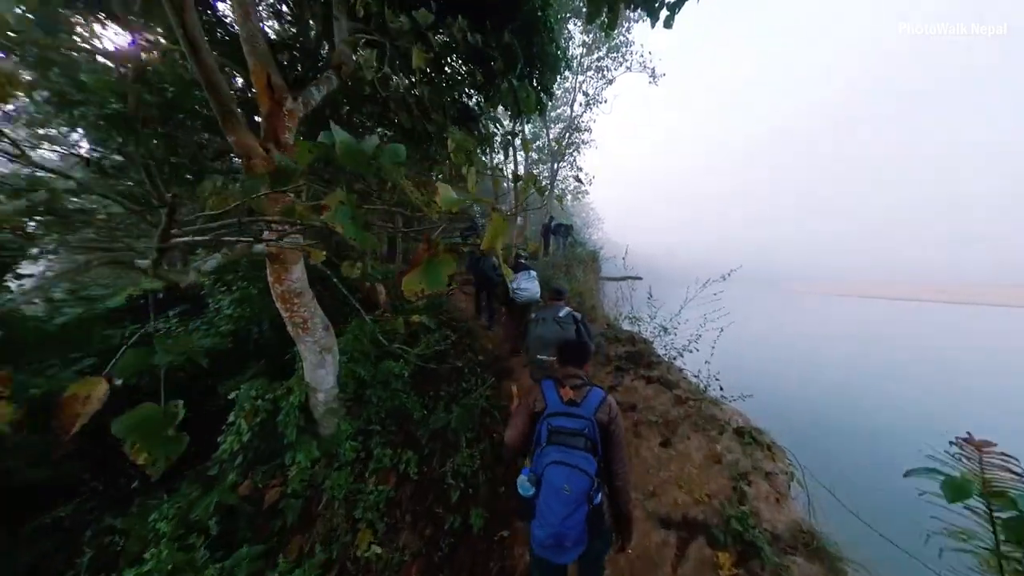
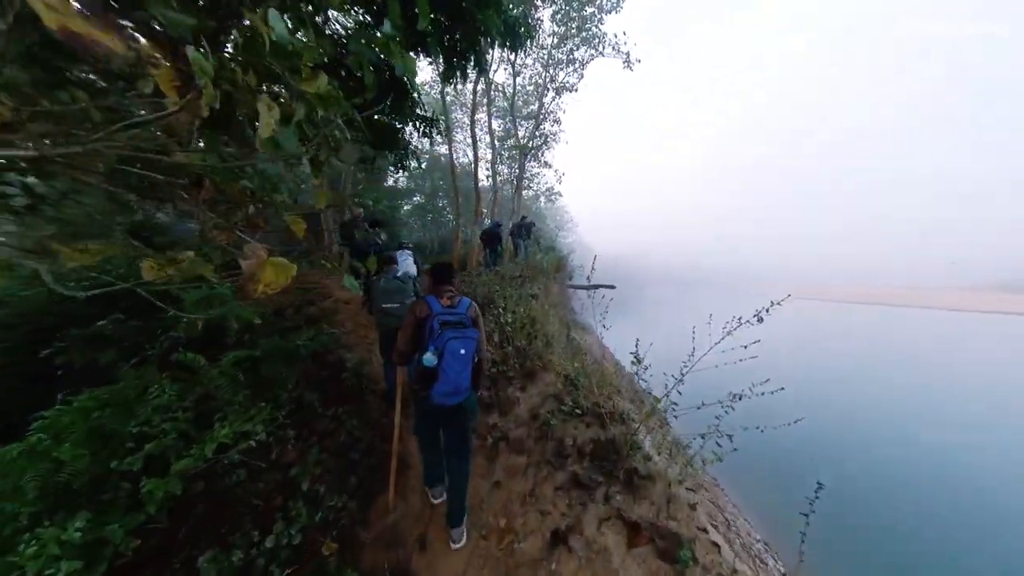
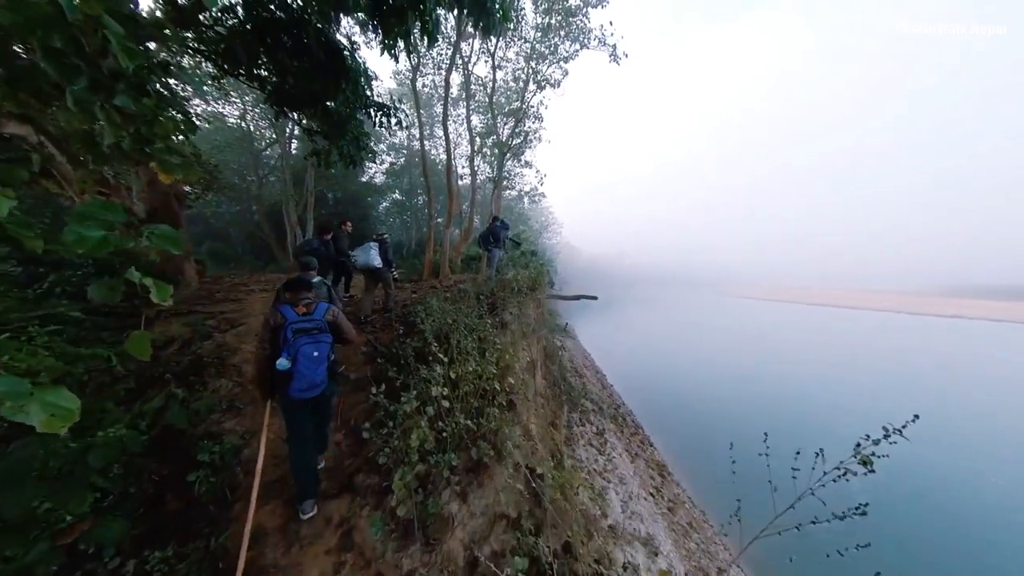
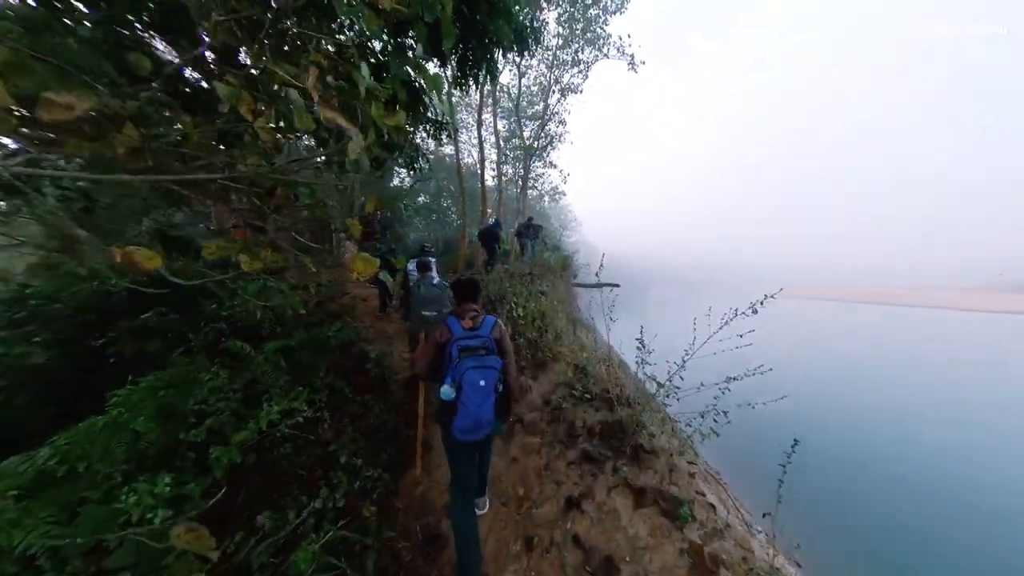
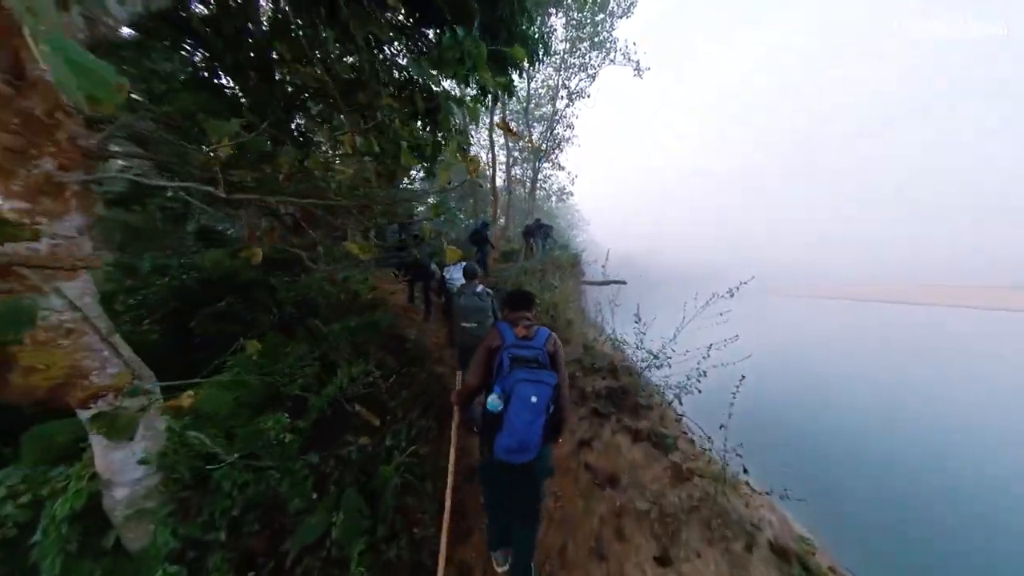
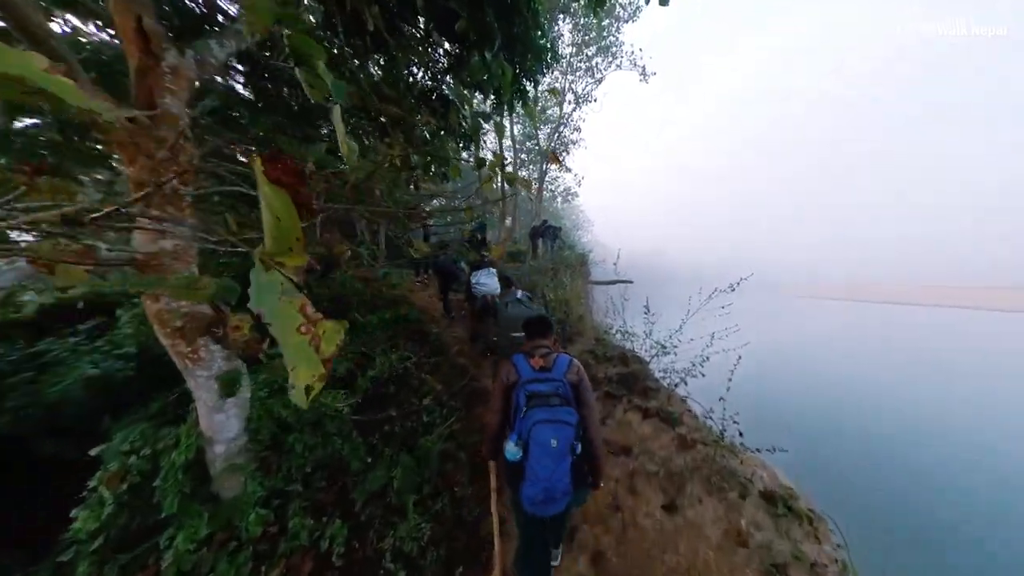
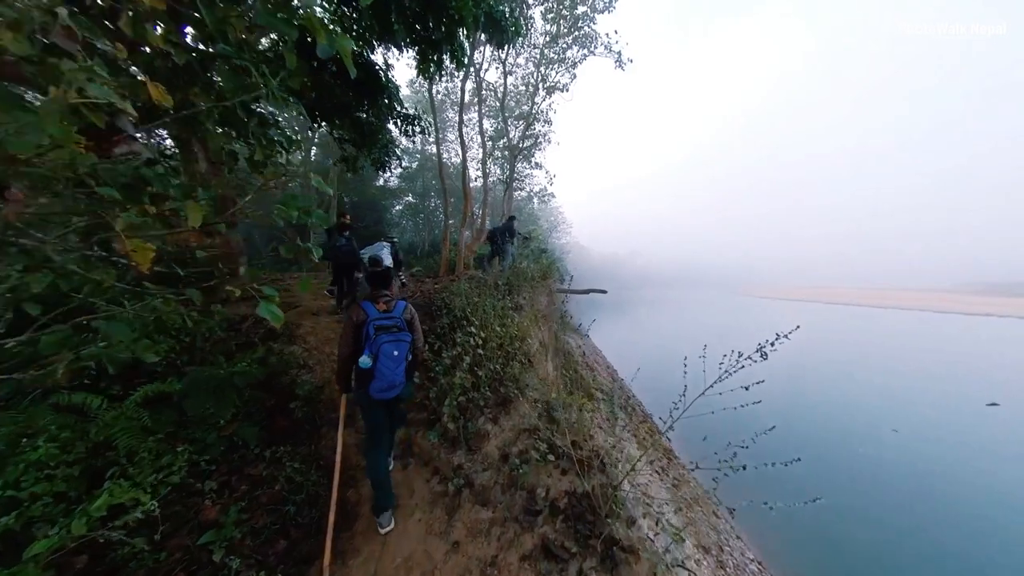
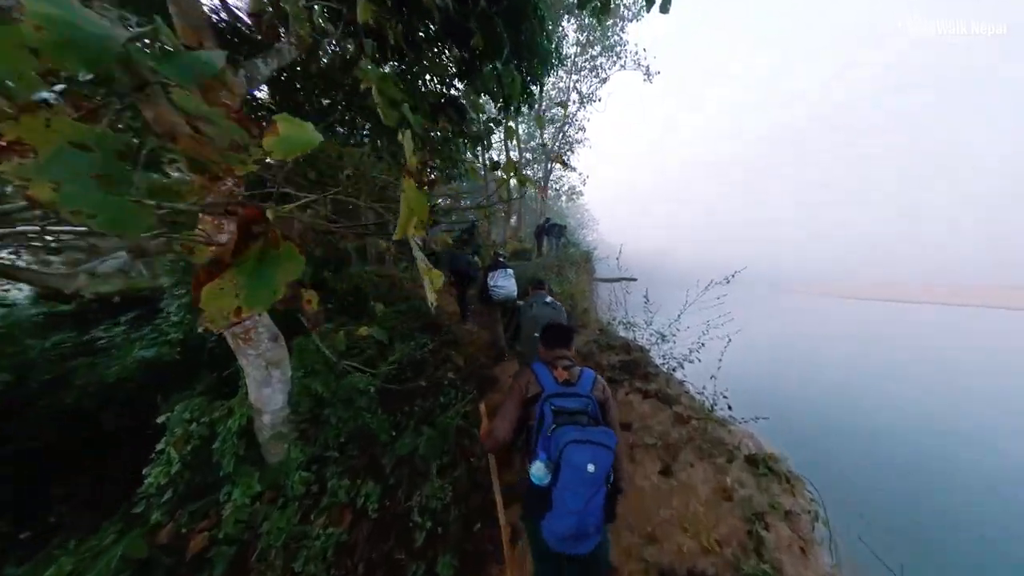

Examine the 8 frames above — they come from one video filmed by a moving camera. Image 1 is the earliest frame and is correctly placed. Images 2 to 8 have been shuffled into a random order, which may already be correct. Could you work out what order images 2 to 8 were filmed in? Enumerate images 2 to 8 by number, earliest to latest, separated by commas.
8, 6, 5, 4, 2, 7, 3
